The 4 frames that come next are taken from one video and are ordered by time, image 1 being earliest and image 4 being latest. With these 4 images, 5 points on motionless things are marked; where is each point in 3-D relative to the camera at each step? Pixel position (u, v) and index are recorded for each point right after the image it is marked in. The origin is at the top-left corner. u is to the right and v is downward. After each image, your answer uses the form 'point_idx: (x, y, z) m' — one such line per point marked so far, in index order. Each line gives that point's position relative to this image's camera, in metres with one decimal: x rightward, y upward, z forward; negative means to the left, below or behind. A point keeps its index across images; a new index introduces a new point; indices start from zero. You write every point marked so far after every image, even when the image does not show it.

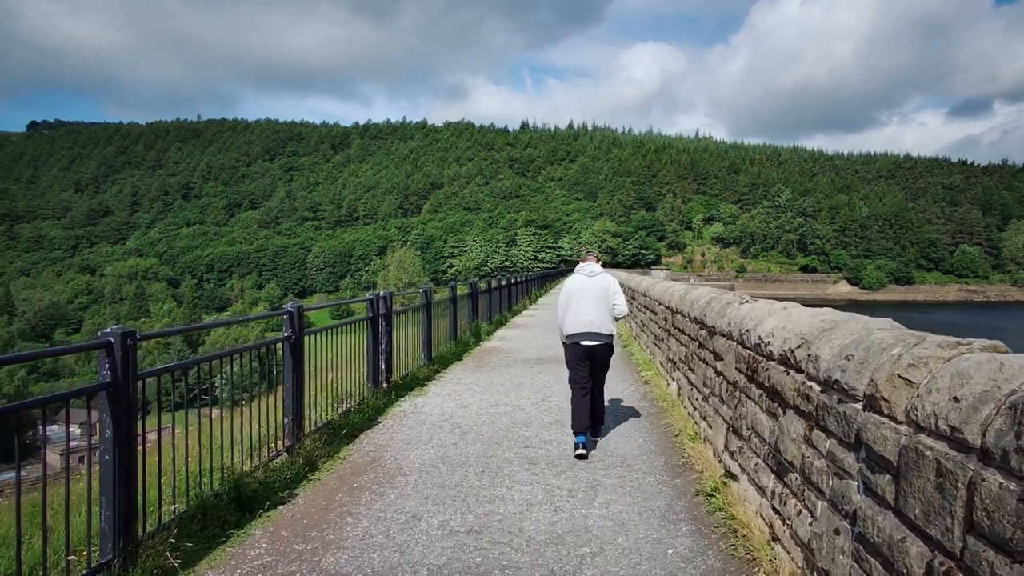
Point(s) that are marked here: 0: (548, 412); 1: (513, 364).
0: (+0.4, -1.3, +7.5) m
1: (0.0, -1.2, +11.1) m
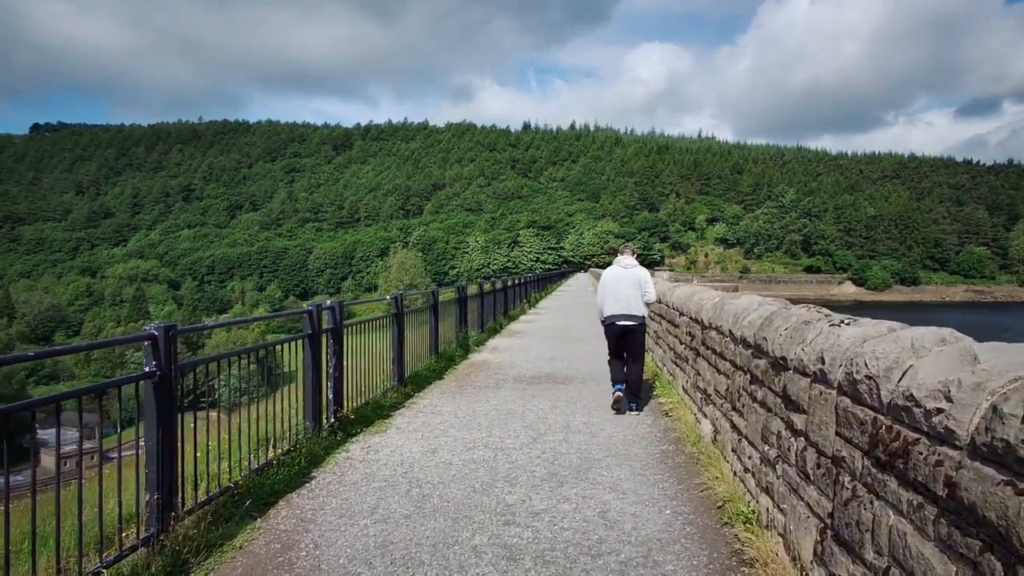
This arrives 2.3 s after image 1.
0: (+0.2, -1.4, +5.7) m
1: (-0.1, -1.3, +9.3) m
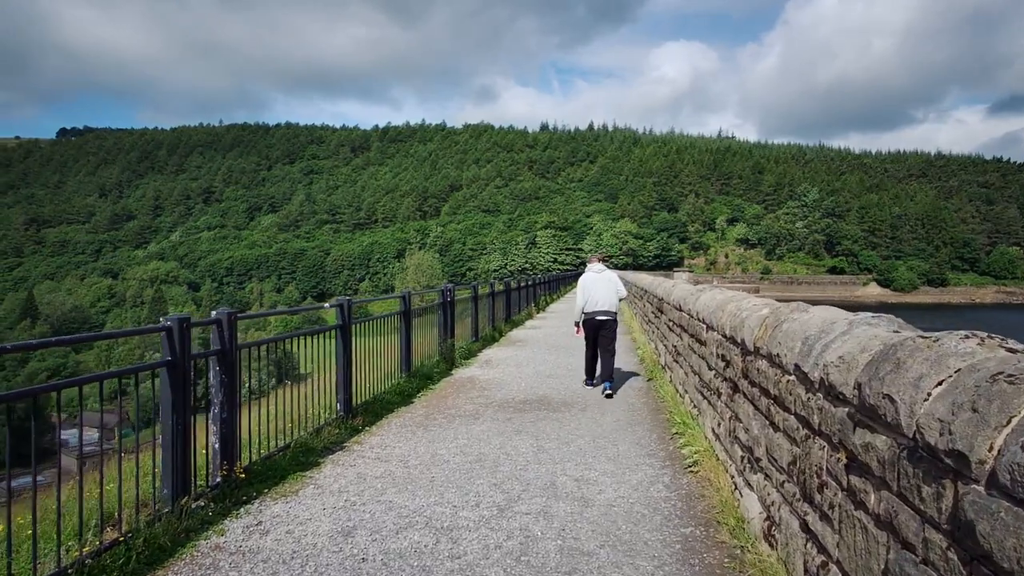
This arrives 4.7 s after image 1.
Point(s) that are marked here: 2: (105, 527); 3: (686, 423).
0: (0.0, -1.4, +3.8) m
1: (-0.3, -1.3, +7.4) m
2: (-2.1, -1.2, +3.6) m
3: (+1.5, -1.2, +6.1) m
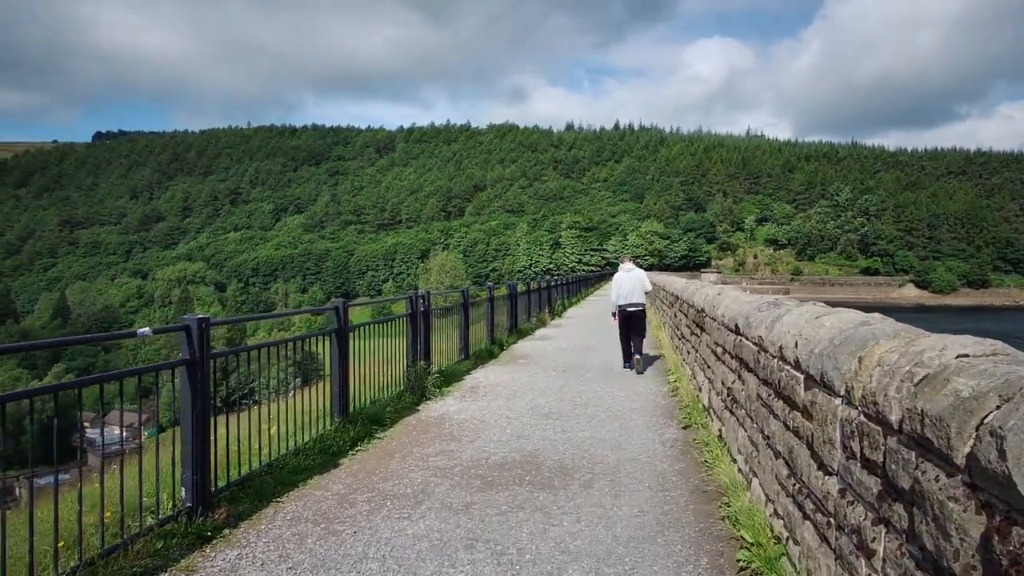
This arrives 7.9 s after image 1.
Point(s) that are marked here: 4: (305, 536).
0: (-0.4, -1.5, +1.1) m
1: (-0.6, -1.4, +4.8) m
2: (-2.4, -1.3, +1.0) m
3: (+1.2, -1.2, +3.4) m
4: (-1.2, -1.4, +4.1) m
